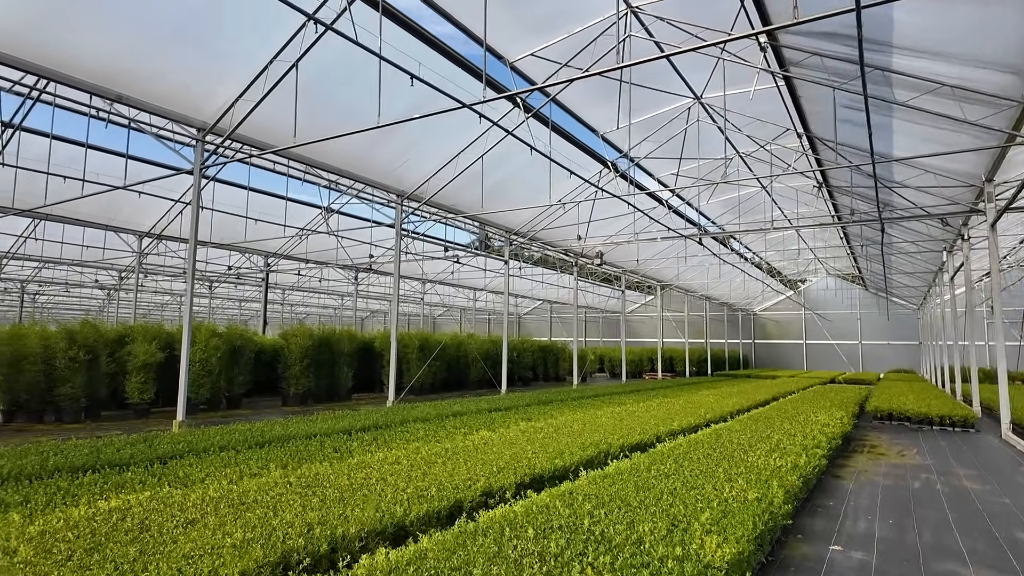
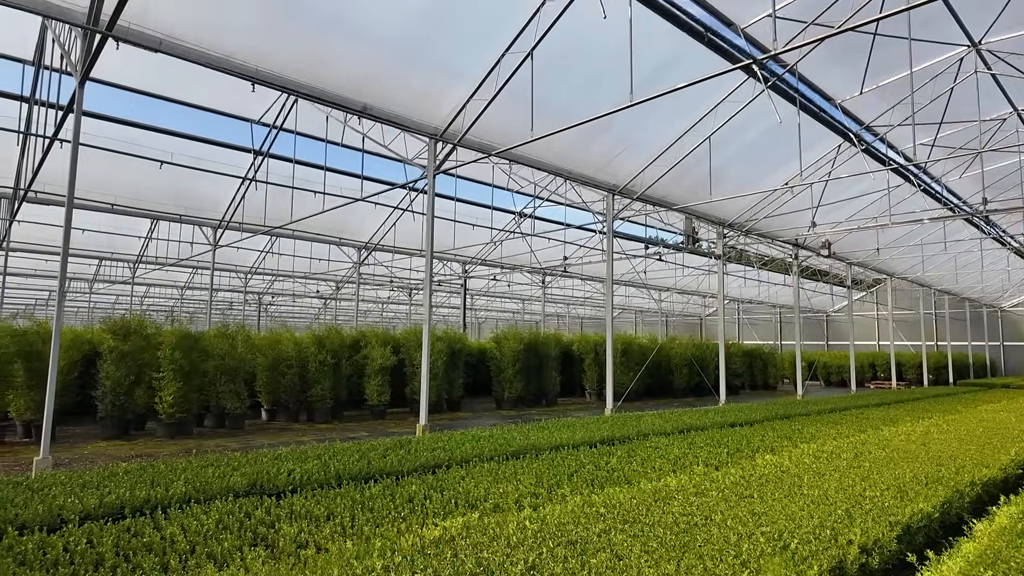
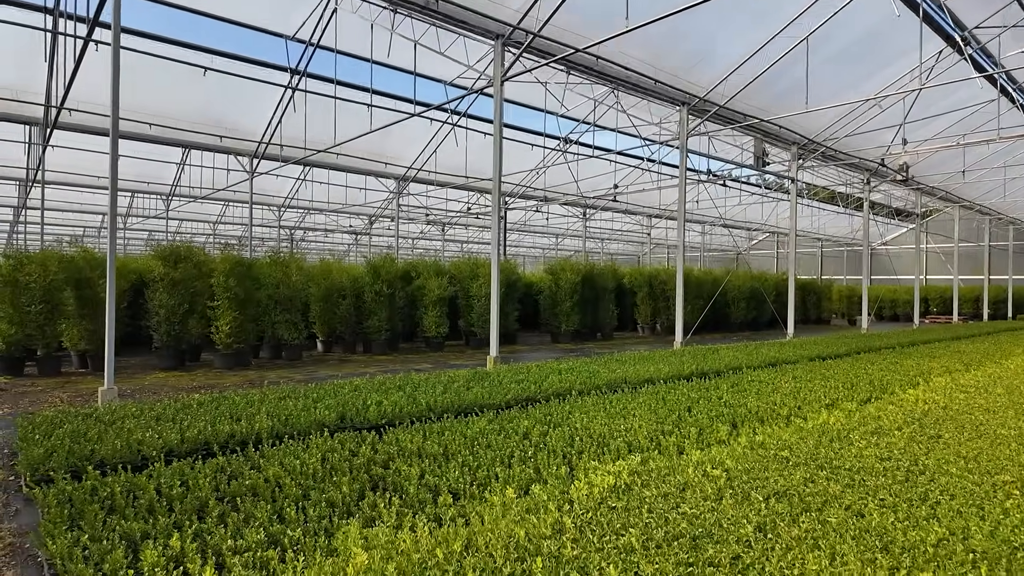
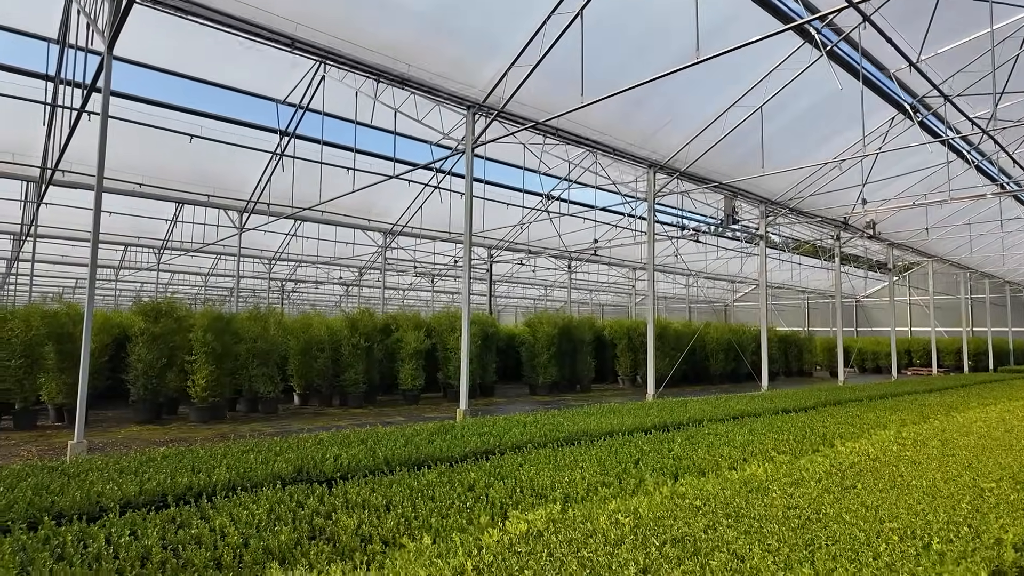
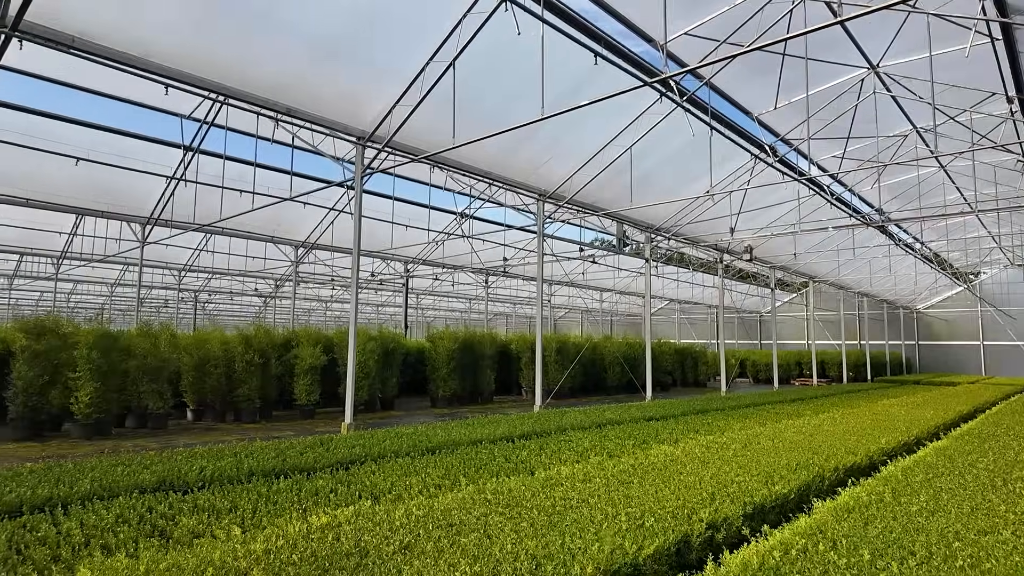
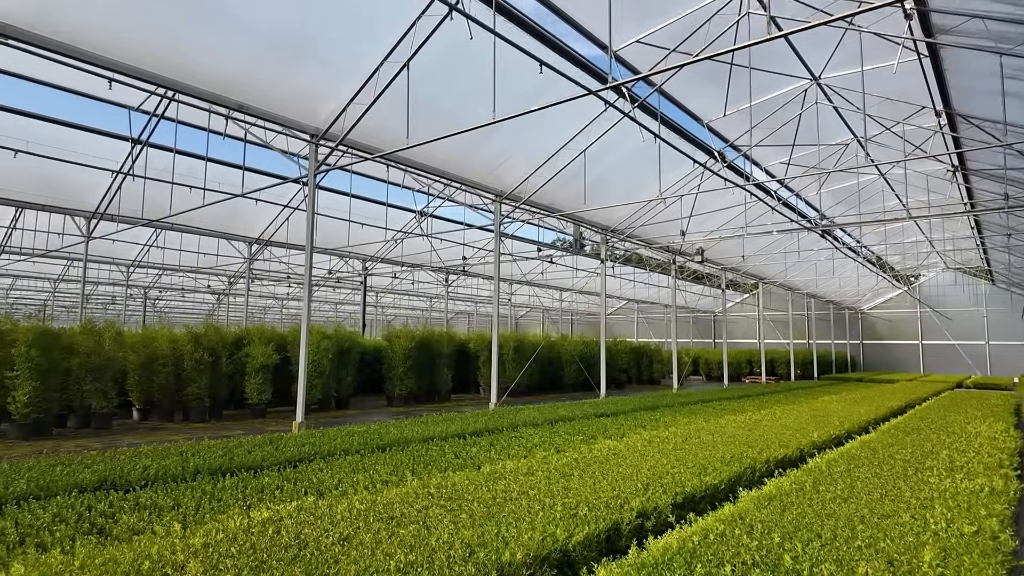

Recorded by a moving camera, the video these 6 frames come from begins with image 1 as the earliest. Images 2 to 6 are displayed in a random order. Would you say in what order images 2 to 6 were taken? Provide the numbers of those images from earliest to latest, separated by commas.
6, 5, 2, 4, 3
